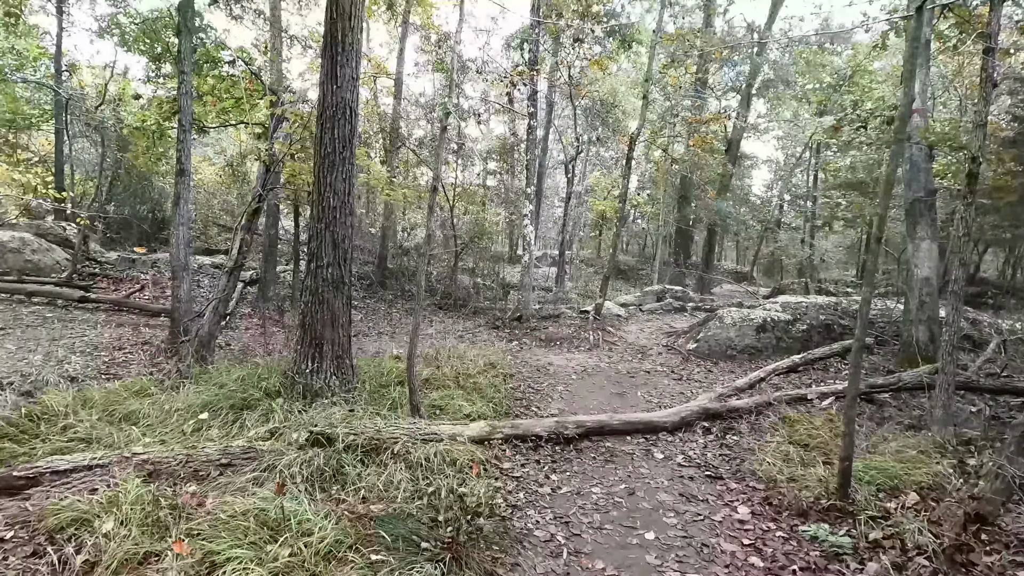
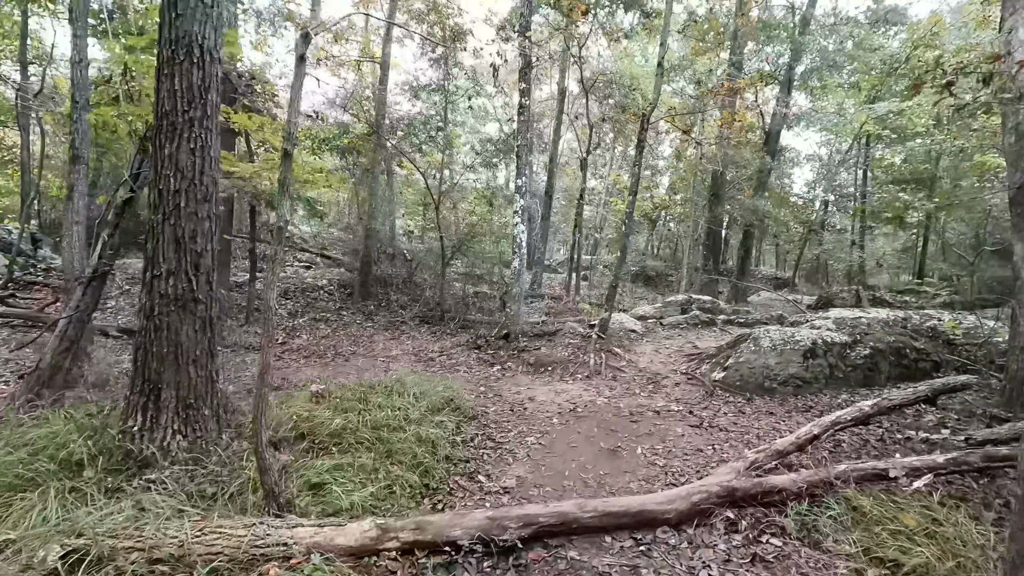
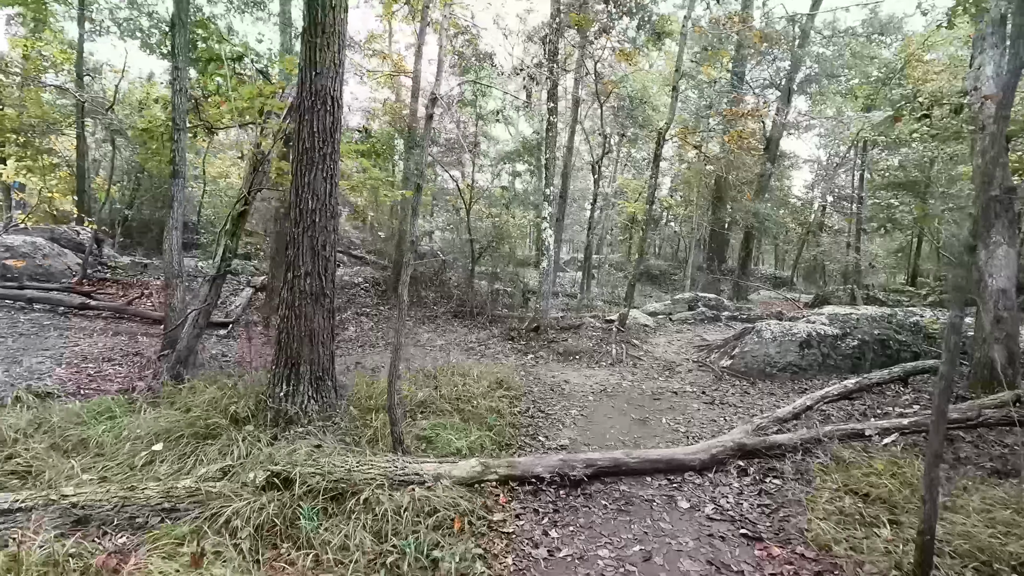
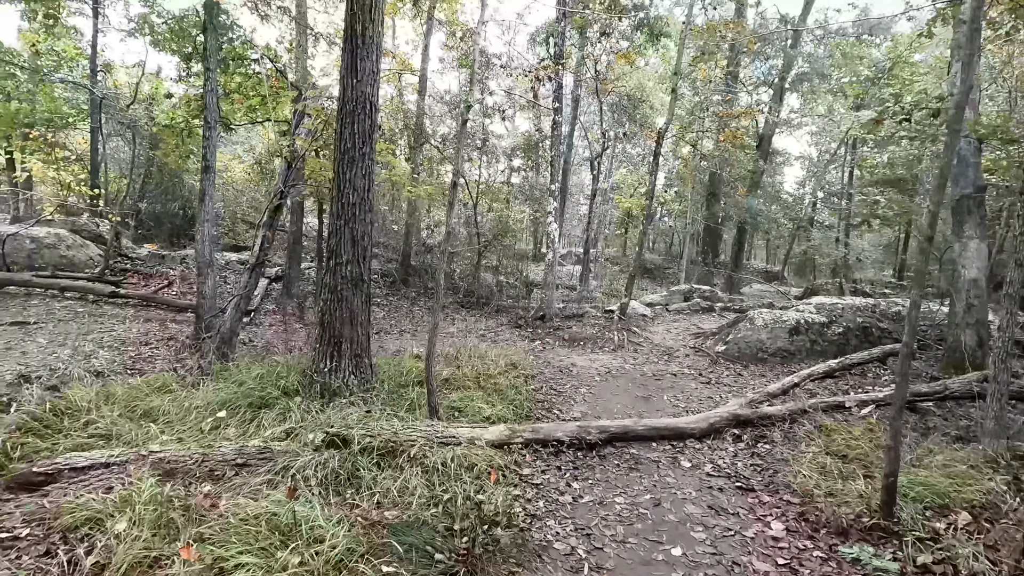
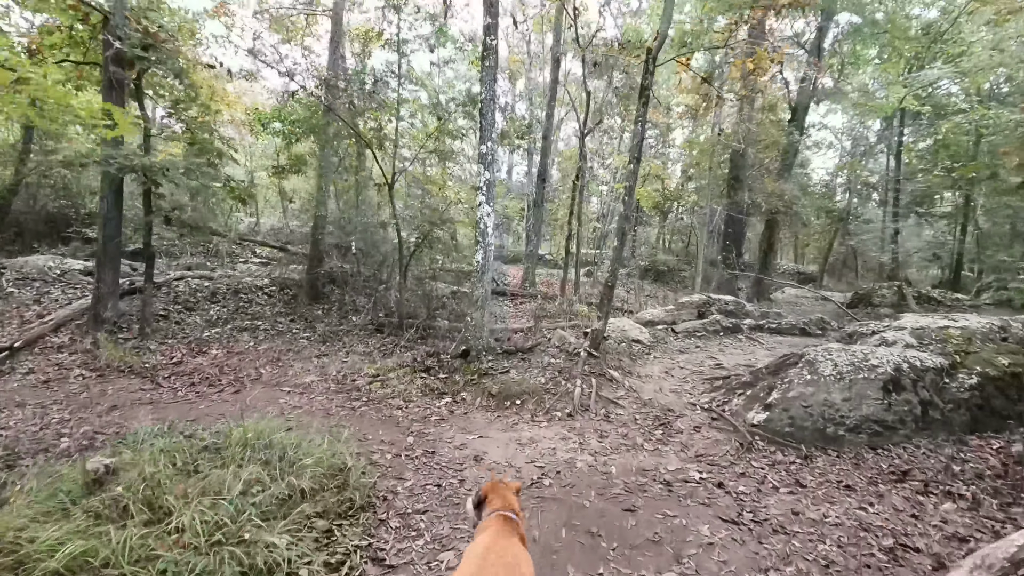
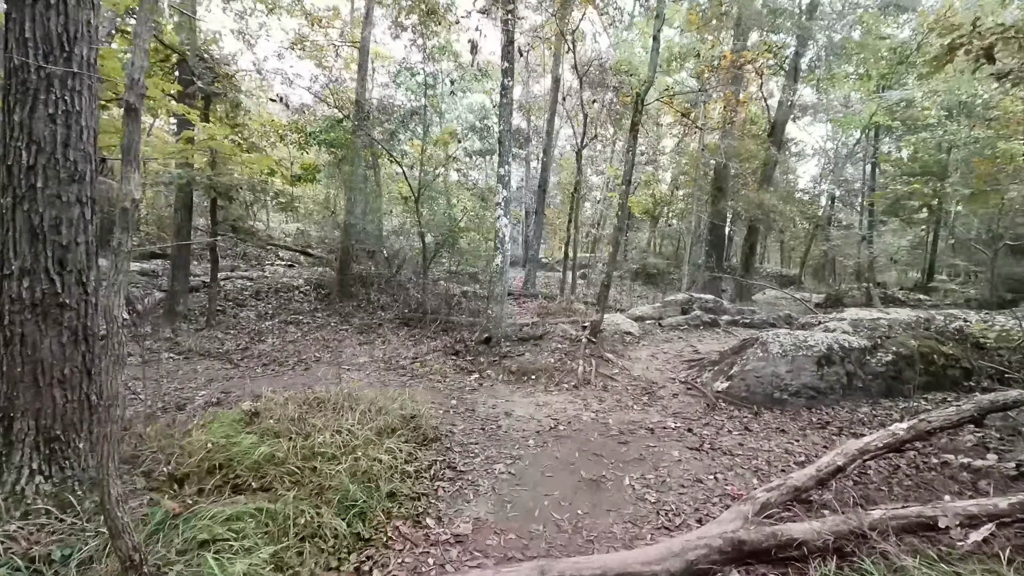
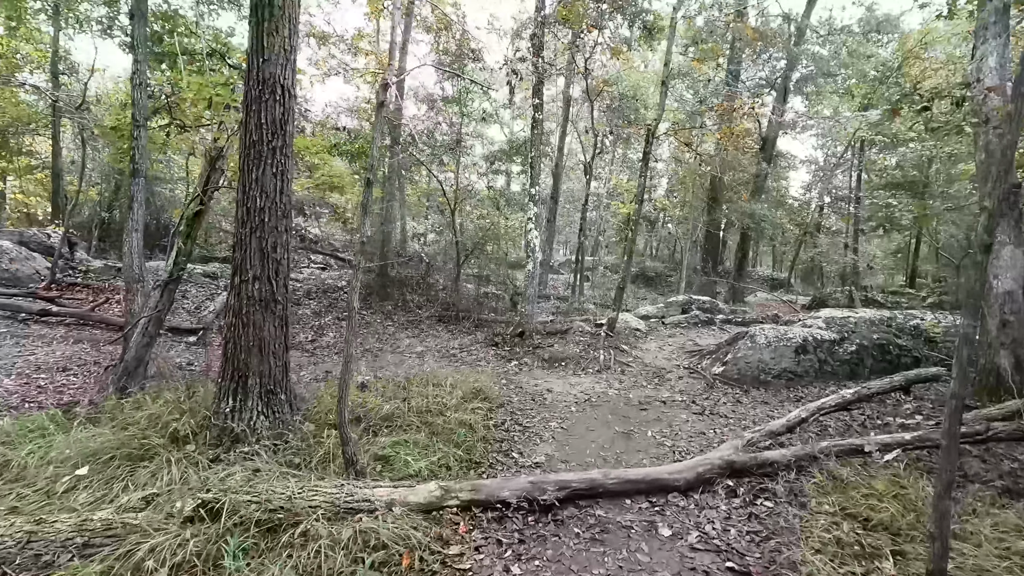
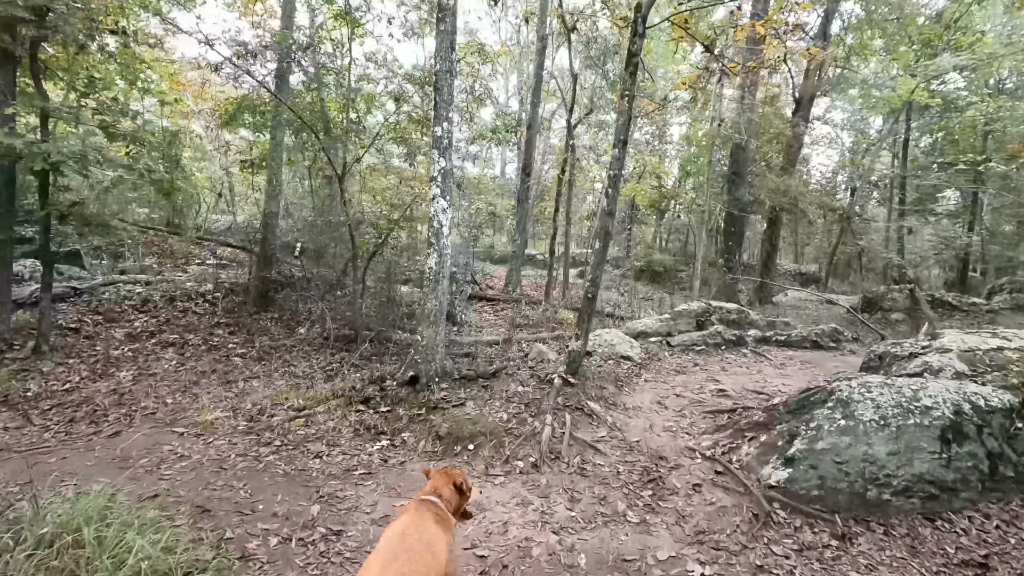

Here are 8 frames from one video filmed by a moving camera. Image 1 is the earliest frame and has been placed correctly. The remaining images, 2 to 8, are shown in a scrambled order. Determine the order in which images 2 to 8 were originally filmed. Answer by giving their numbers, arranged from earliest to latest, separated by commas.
4, 3, 7, 2, 6, 5, 8
